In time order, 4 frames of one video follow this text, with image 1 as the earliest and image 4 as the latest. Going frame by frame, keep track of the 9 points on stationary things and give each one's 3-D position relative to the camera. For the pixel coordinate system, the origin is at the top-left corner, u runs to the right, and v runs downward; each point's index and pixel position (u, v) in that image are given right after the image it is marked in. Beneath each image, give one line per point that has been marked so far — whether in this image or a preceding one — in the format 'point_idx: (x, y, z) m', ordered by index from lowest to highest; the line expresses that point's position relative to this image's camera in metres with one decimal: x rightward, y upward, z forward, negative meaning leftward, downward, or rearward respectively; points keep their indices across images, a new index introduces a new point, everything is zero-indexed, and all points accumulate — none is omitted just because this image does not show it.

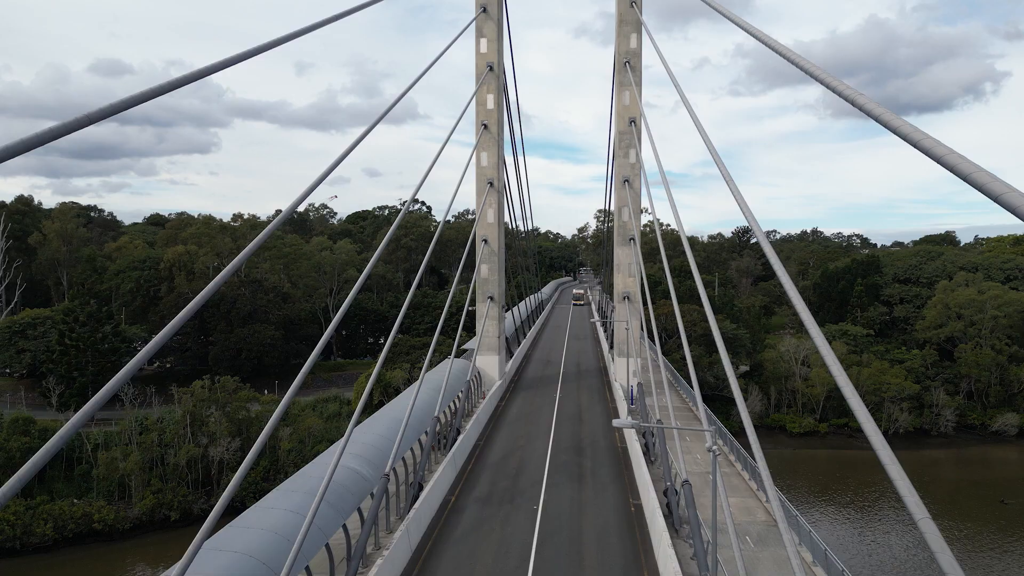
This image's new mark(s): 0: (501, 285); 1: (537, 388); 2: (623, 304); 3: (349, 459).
0: (-0.4, +0.1, +18.9) m
1: (+0.8, -3.3, +19.7) m
2: (+3.4, -0.5, +18.2) m
3: (-2.6, -2.7, +9.2) m
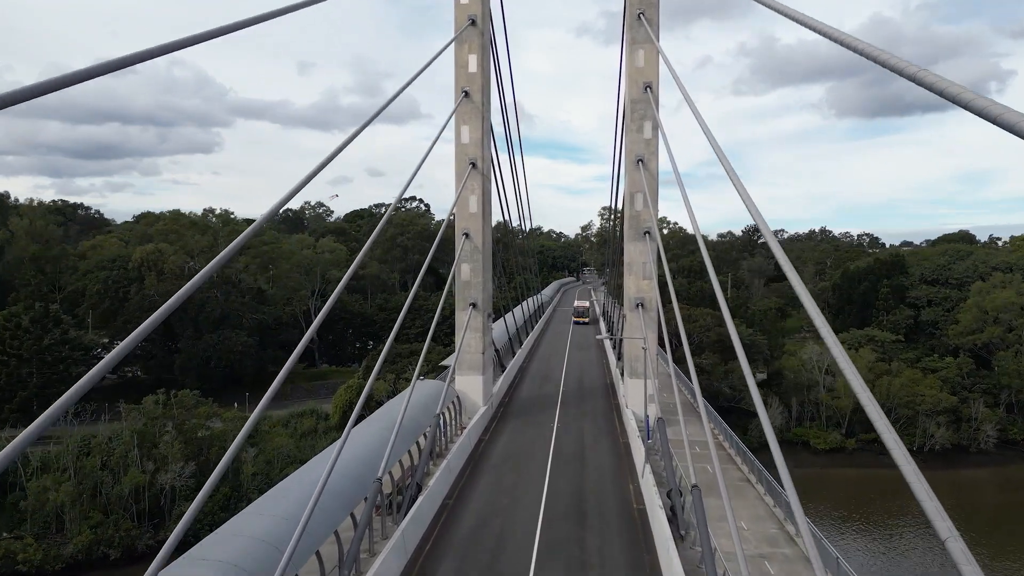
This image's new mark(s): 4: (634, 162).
0: (-0.7, 0.0, +15.5) m
1: (+0.5, -3.4, +16.3) m
2: (+3.1, -0.6, +14.8) m
3: (-3.0, -2.8, +5.8) m
4: (+3.0, +3.1, +14.7) m
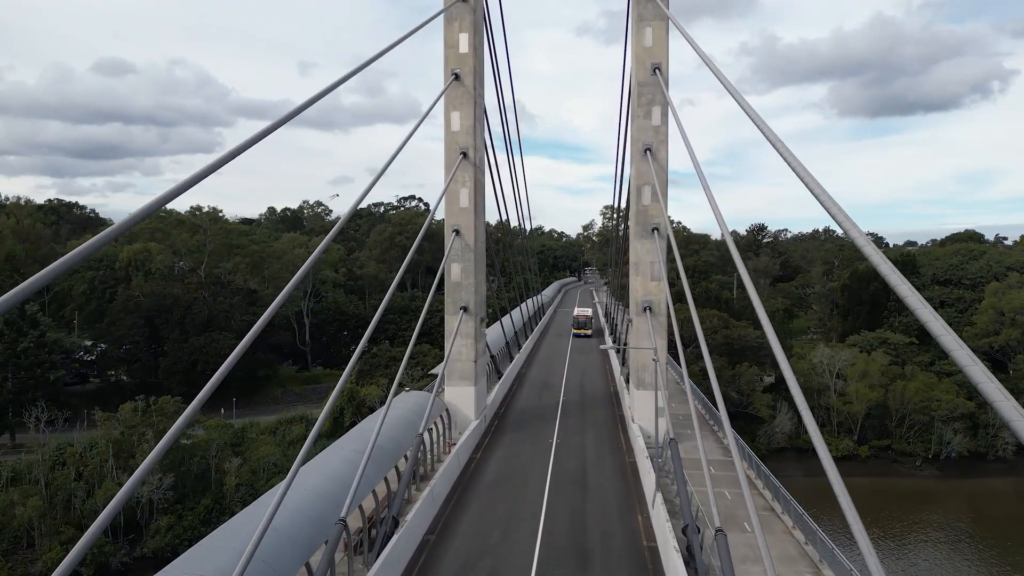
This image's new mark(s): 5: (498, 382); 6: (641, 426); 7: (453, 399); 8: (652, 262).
0: (-0.8, -0.1, +14.1) m
1: (+0.4, -3.5, +14.9) m
2: (+3.0, -0.7, +13.5) m
3: (-3.1, -2.9, +4.5) m
4: (+2.9, +3.1, +13.3) m
5: (-0.4, -2.9, +17.9) m
6: (+2.9, -3.1, +13.3) m
7: (-1.4, -2.6, +13.8) m
8: (+3.2, +0.6, +13.3) m
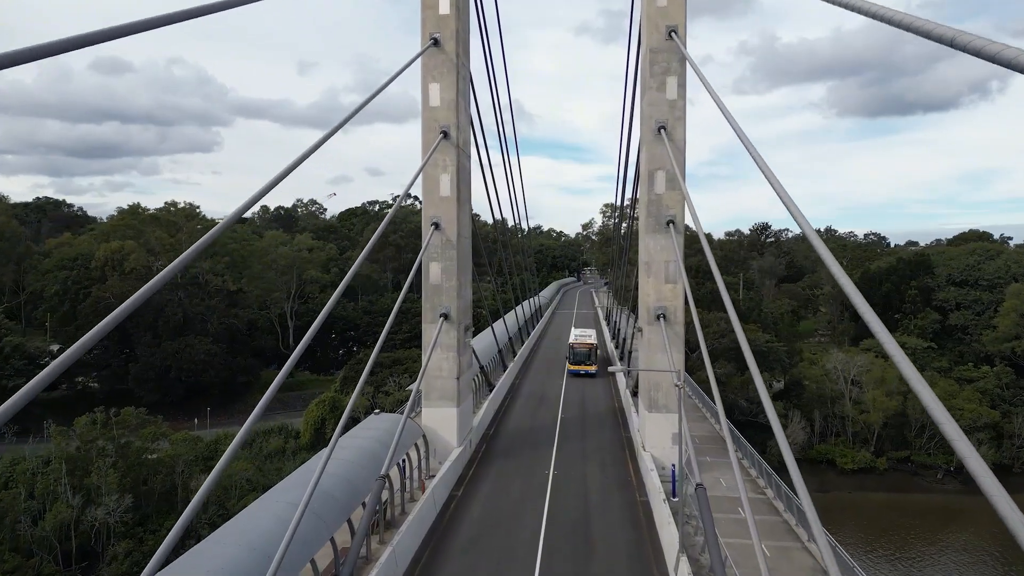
0: (-1.0, -0.1, +12.1) m
1: (+0.2, -3.6, +12.9) m
2: (+2.8, -0.7, +11.4) m
3: (-3.3, -2.9, +2.5) m
4: (+2.7, +3.0, +11.3) m
5: (-0.6, -2.9, +15.9) m
6: (+2.7, -3.2, +11.2) m
7: (-1.6, -2.7, +11.8) m
8: (+2.9, +0.5, +11.2) m
